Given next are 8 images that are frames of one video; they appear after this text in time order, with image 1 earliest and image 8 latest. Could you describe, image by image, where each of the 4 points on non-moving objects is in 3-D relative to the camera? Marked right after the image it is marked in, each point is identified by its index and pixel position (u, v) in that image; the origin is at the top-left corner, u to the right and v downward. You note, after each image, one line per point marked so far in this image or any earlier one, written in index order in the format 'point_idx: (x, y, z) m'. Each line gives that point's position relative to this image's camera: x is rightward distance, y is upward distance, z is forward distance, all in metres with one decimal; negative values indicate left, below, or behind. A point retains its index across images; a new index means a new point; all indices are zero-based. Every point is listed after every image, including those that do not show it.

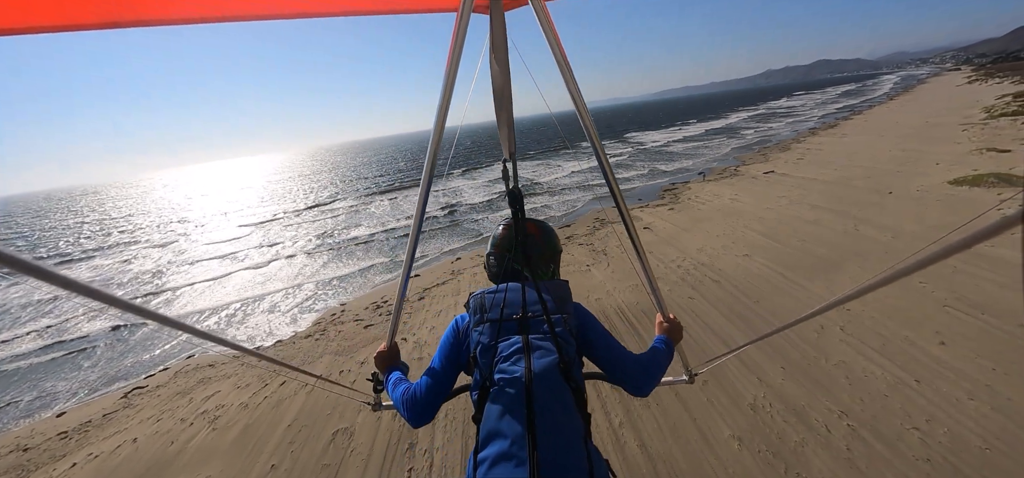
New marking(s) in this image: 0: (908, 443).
0: (+5.9, -3.0, +4.7) m
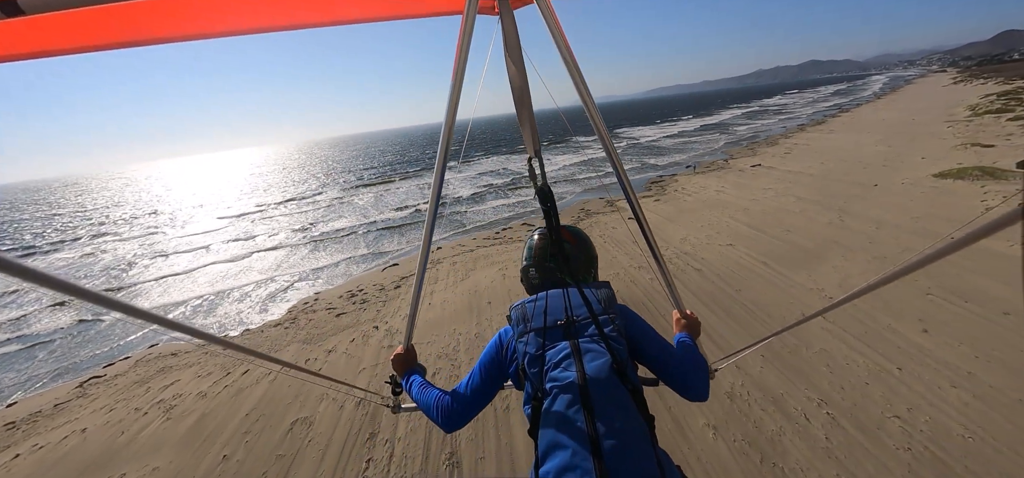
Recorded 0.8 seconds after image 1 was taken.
0: (+5.3, -2.7, +4.5) m
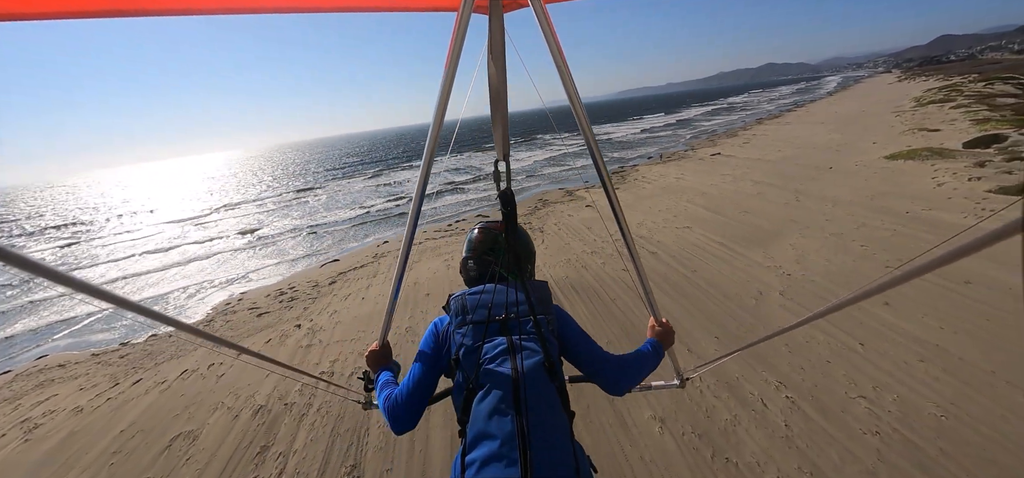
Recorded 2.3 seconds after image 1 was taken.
0: (+4.1, -2.1, +3.8) m
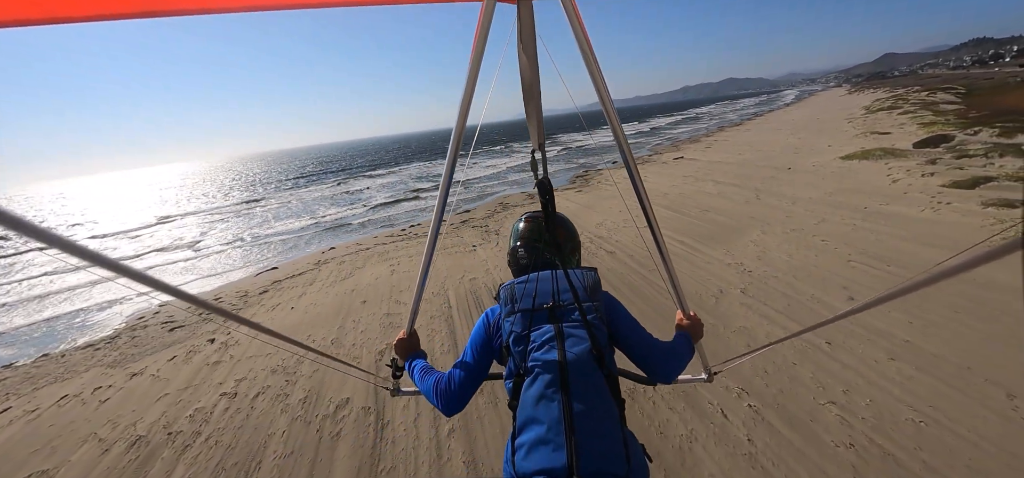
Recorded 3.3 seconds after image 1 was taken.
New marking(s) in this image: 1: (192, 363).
0: (+3.2, -1.9, +3.3) m
1: (-6.3, -2.5, +6.3) m
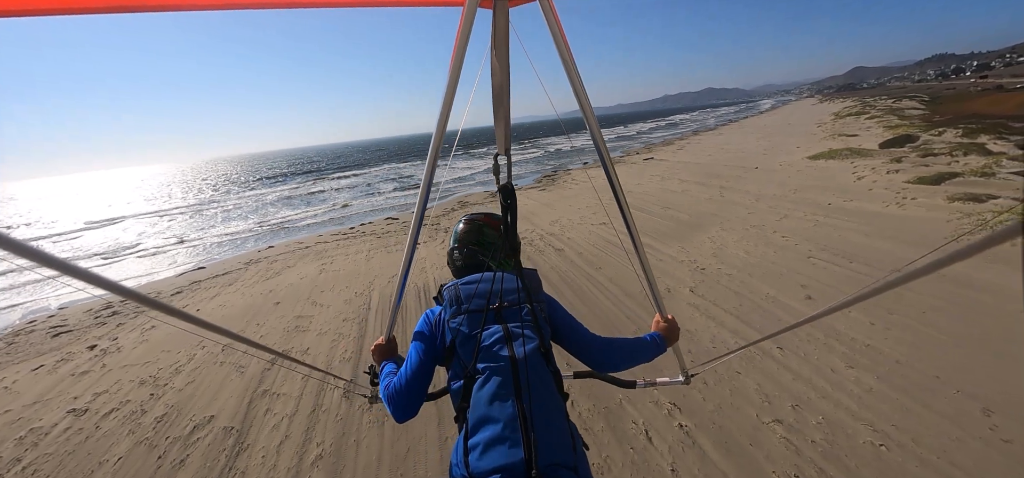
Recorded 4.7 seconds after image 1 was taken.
0: (+2.1, -1.7, +2.6) m
1: (-7.5, -2.2, +5.3) m
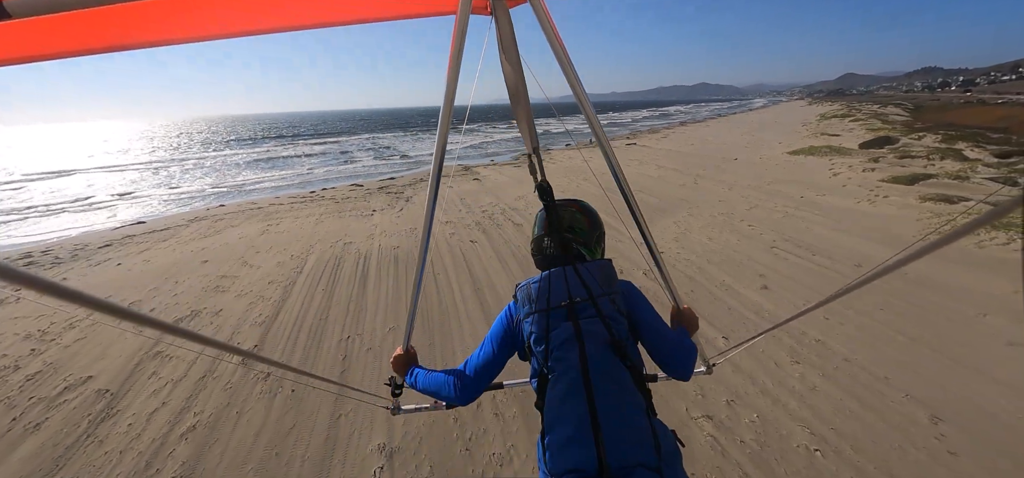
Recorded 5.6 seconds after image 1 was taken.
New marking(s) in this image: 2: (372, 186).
0: (+1.3, -1.5, +2.3) m
1: (-8.4, -1.2, +4.7) m
2: (-4.1, +1.6, +9.5) m
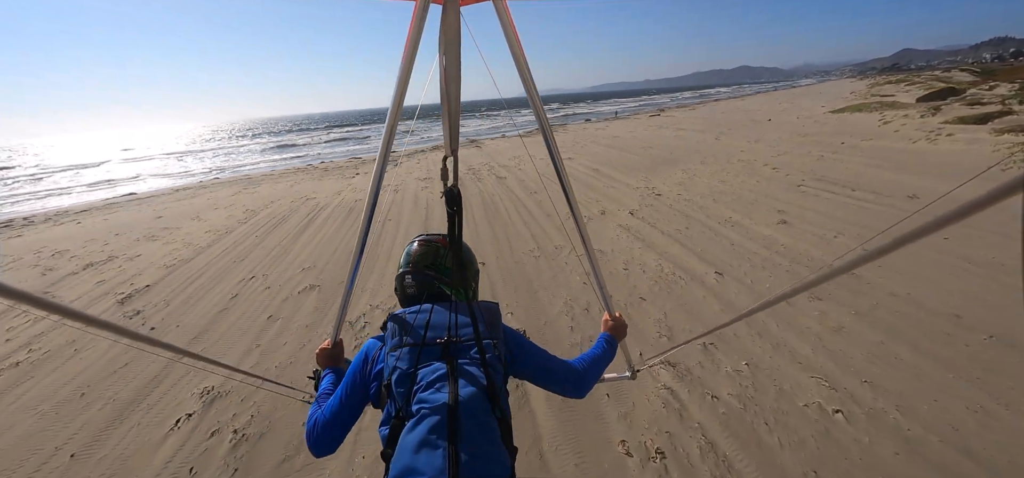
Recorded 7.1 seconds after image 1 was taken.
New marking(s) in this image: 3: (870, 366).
0: (+0.6, -0.8, +1.5) m
1: (-8.9, -0.5, +4.6) m
2: (-4.3, +2.2, +9.1) m
3: (+1.8, -0.6, +1.5) m
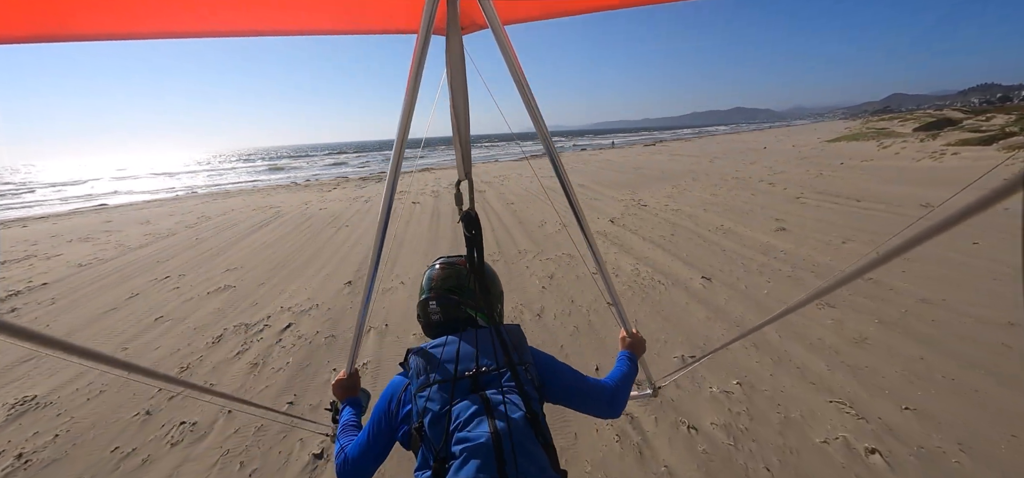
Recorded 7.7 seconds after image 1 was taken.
0: (+0.2, -0.6, +1.0) m
1: (-9.2, -0.4, +4.2) m
2: (-4.5, +1.6, +9.0) m
3: (+1.4, -0.5, +1.1) m
